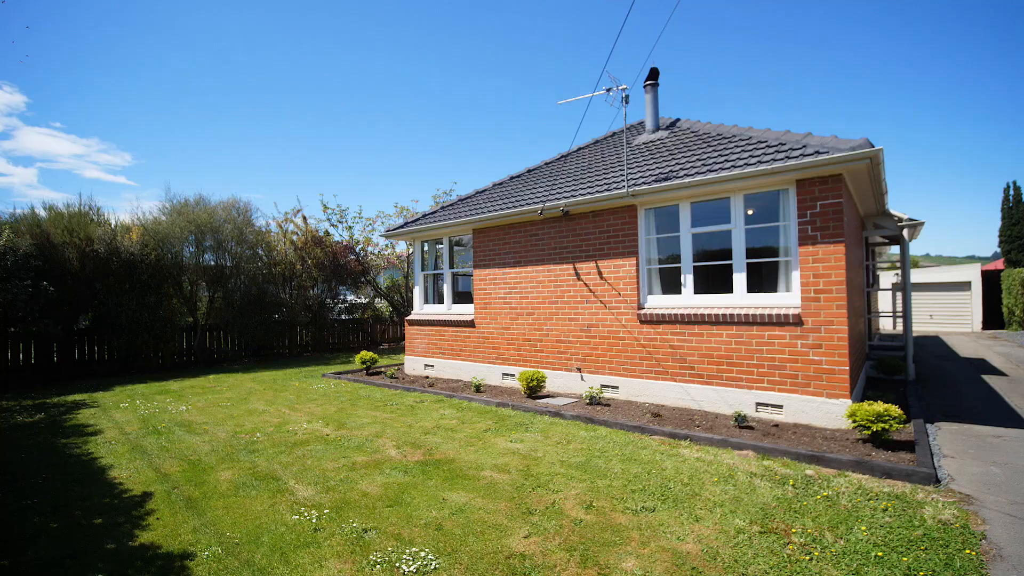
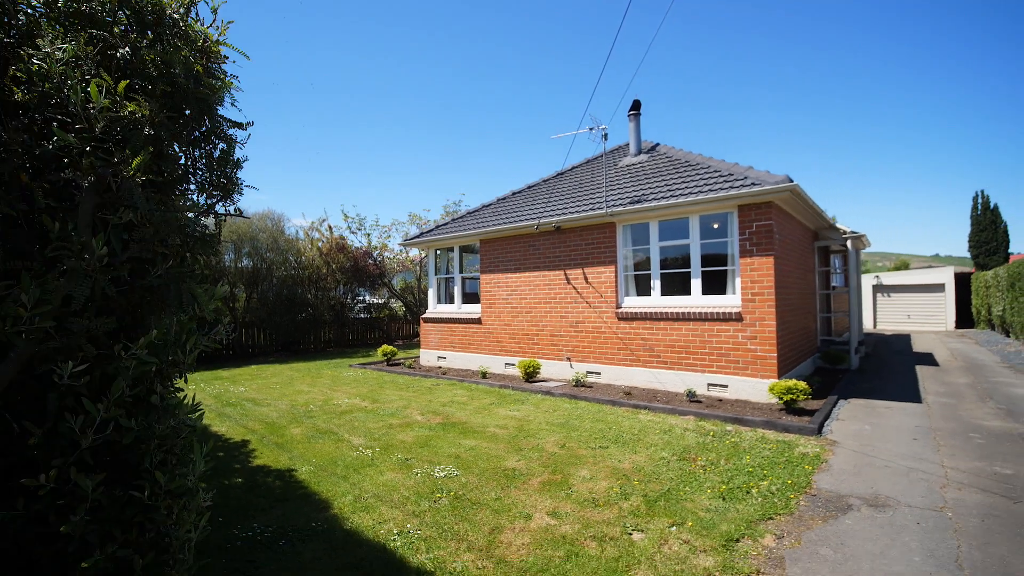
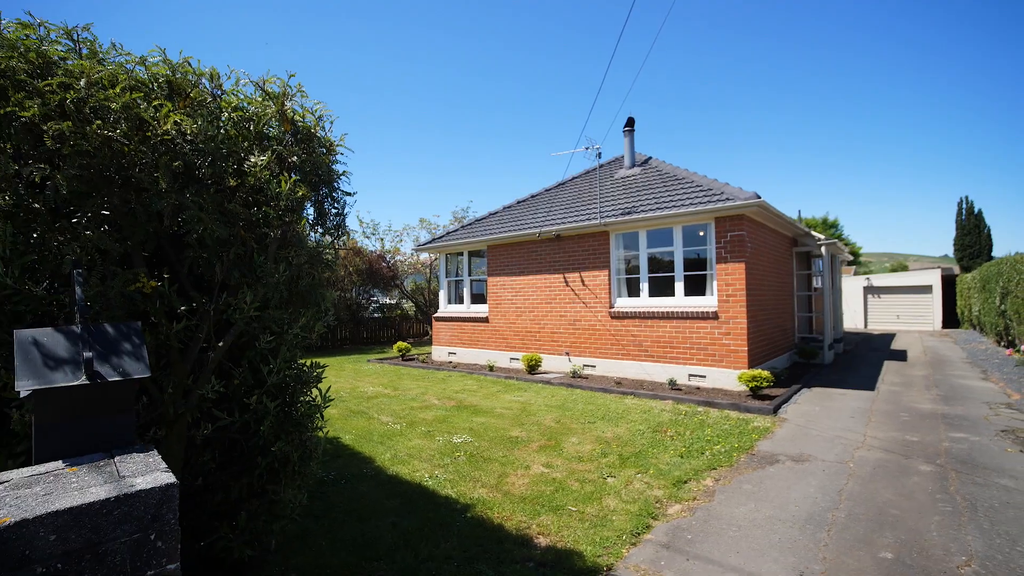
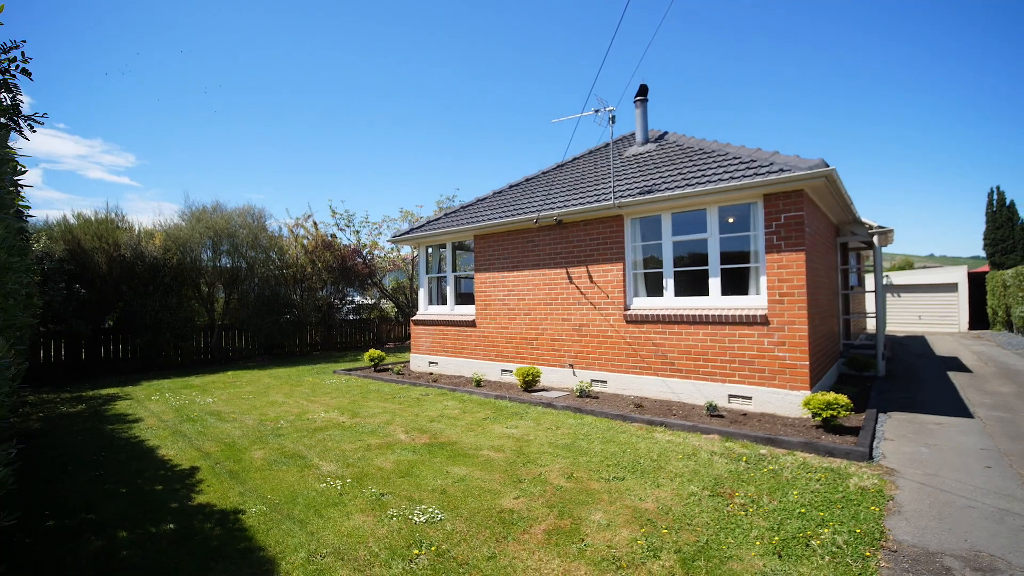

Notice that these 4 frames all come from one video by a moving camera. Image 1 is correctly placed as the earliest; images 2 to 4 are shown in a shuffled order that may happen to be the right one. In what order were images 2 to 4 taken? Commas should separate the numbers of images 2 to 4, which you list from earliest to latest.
4, 2, 3
